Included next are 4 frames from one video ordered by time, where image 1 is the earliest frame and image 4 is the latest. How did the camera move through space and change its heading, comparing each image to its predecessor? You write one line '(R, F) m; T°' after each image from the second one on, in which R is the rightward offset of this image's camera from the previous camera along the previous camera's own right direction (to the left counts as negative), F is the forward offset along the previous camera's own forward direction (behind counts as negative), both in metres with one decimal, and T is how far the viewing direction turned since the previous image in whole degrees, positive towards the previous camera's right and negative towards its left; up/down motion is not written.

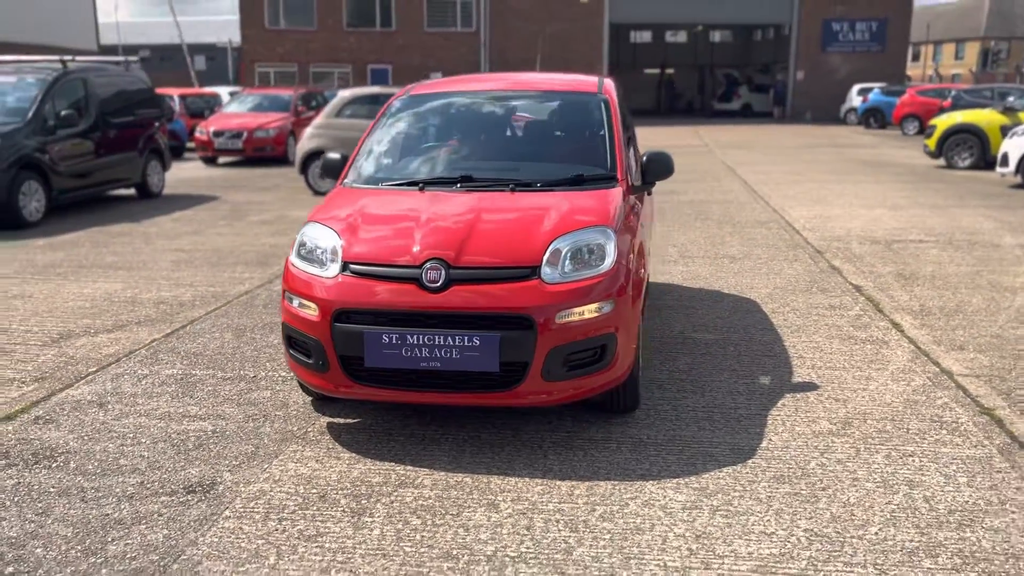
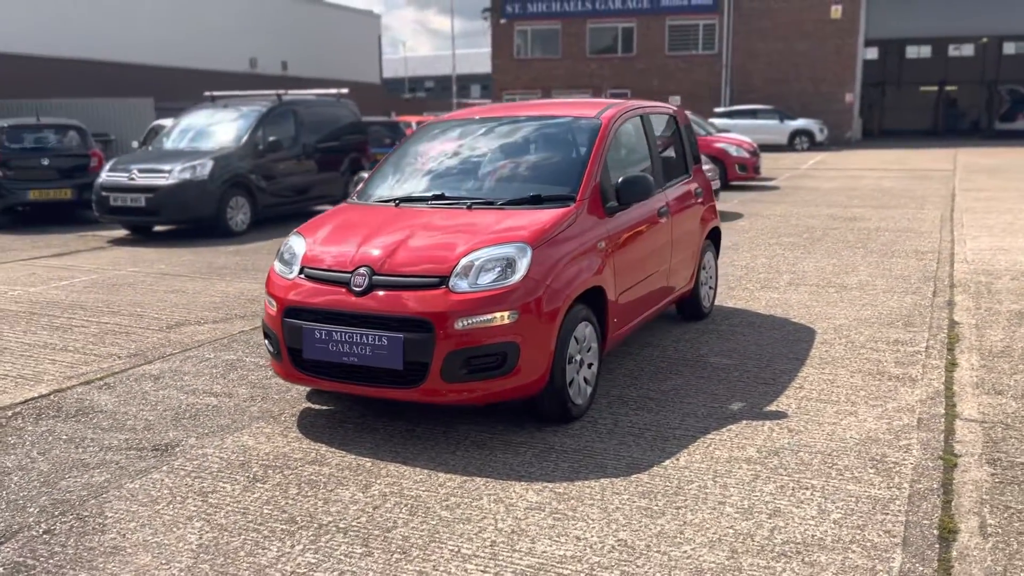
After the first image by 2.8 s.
(+1.6, -0.1) m; -17°
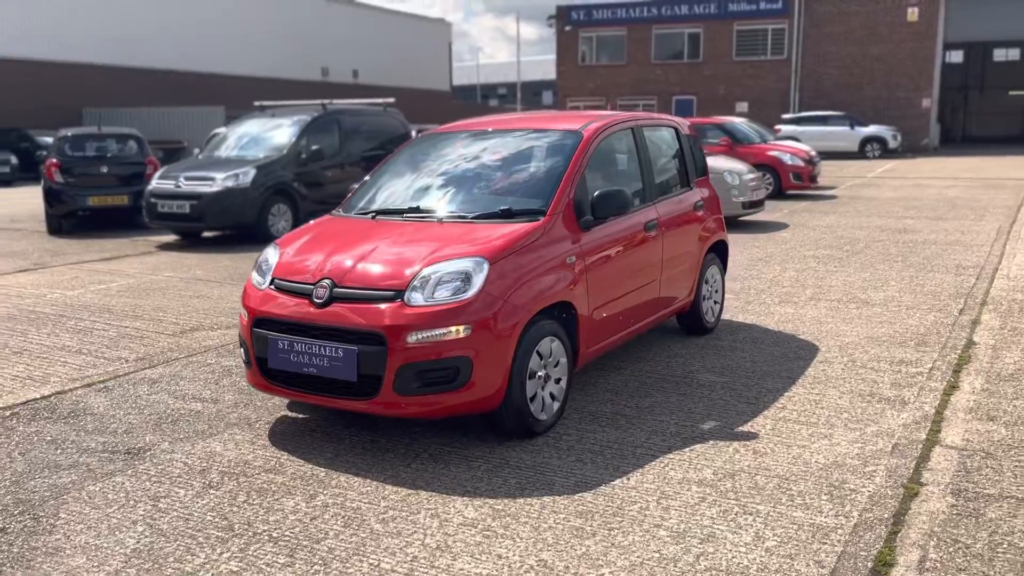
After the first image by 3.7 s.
(+0.6, 0.0) m; -5°
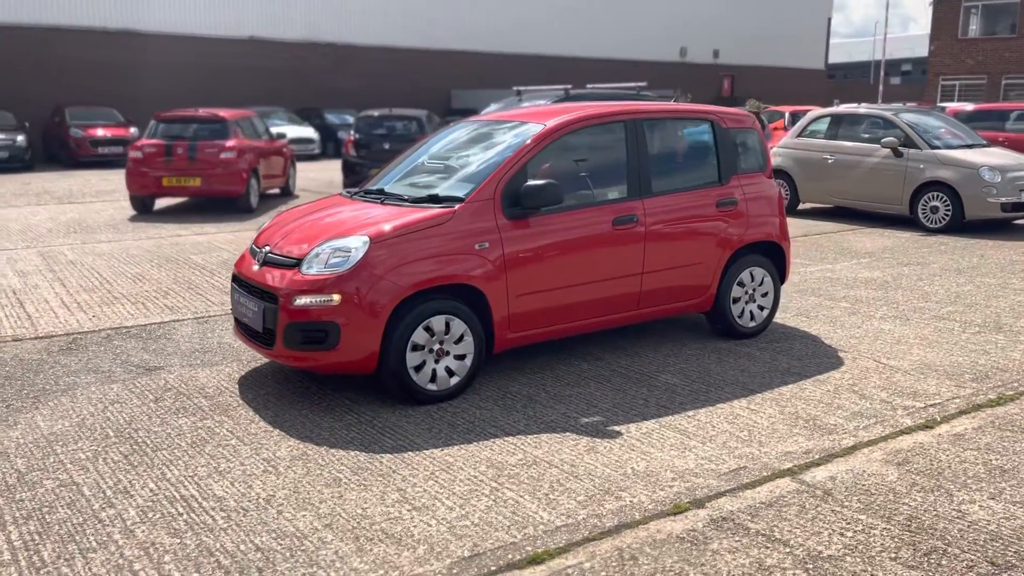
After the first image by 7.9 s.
(+2.6, +0.2) m; -25°
